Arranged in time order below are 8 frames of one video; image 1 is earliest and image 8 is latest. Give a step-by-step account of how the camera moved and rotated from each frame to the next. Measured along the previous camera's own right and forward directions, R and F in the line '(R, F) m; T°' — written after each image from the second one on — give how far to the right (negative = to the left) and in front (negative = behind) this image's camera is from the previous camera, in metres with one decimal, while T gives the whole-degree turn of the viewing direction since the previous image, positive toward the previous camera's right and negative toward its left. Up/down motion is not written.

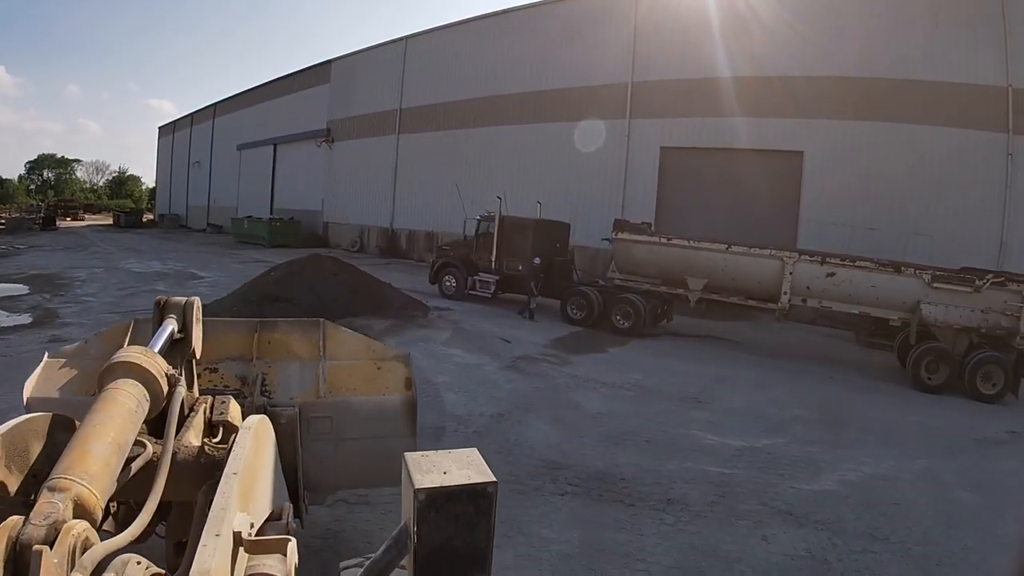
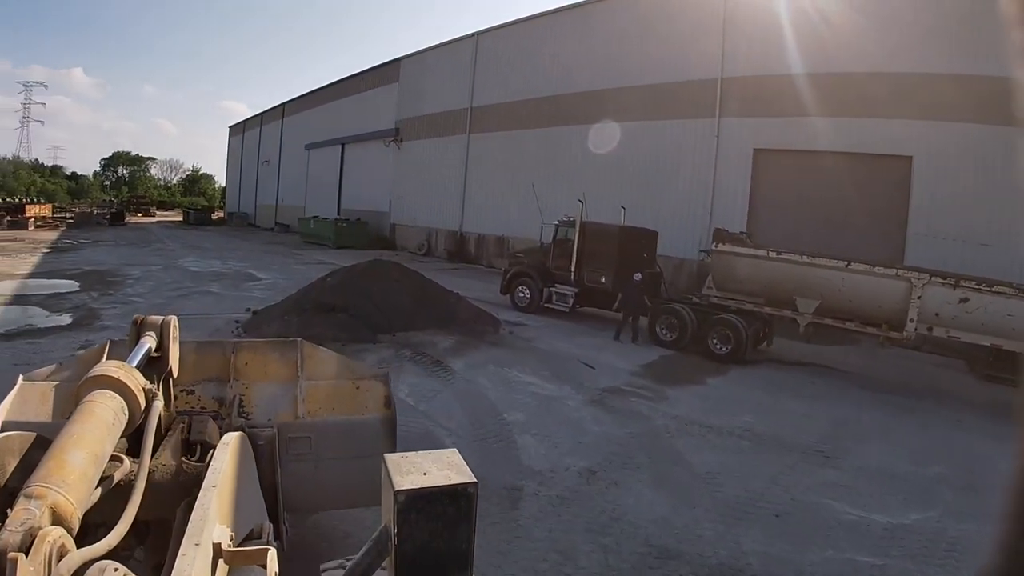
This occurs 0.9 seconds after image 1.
(-0.4, +1.8) m; -6°
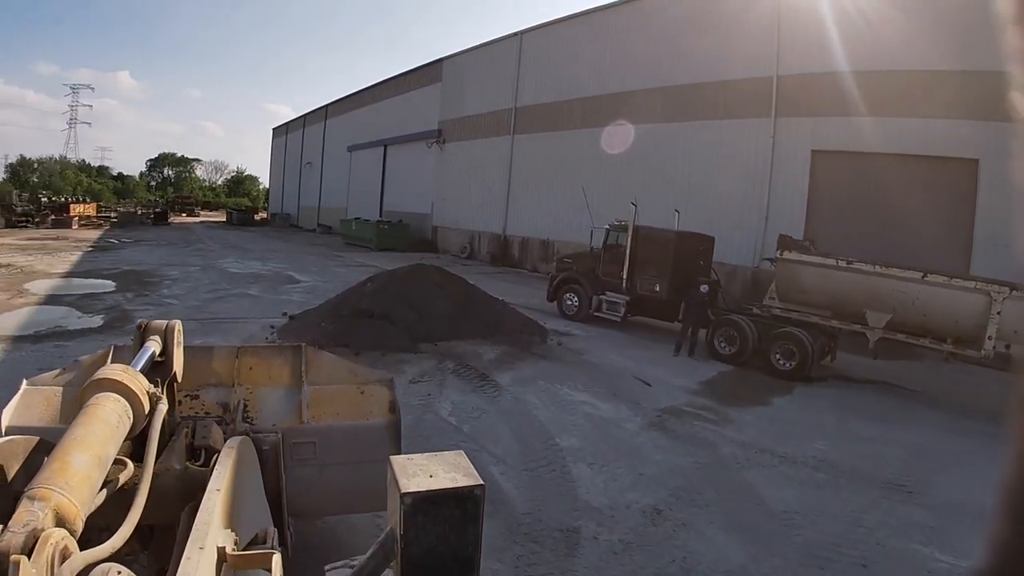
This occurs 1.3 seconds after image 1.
(-0.2, +0.8) m; -4°
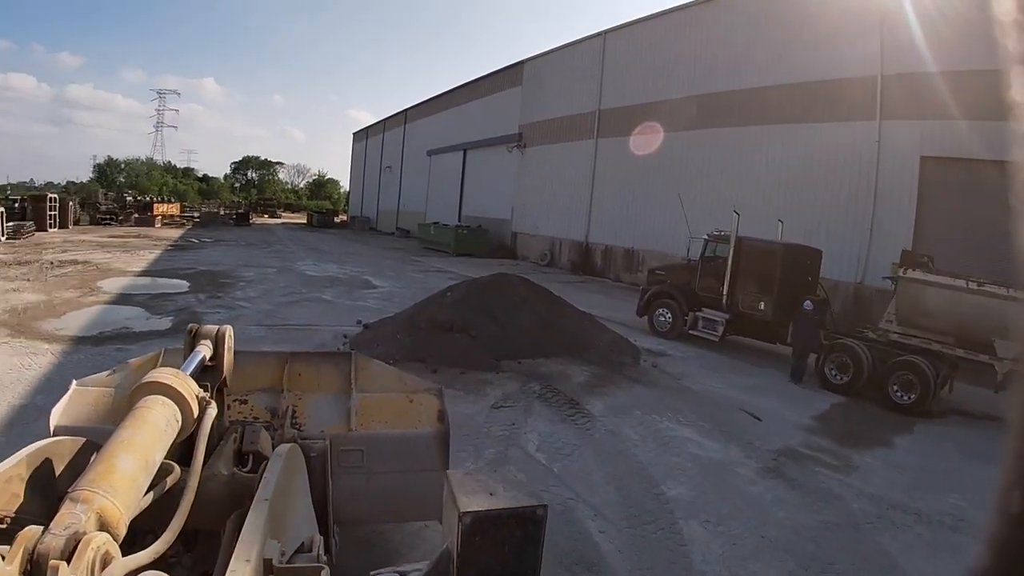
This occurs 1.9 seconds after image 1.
(-0.3, +1.0) m; -7°
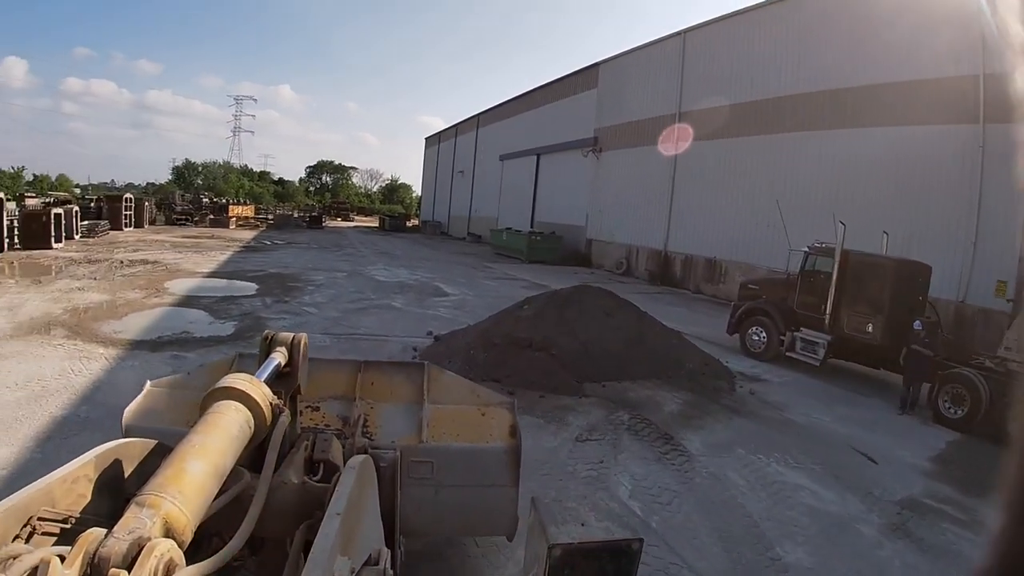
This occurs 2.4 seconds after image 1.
(-0.2, +0.8) m; -6°
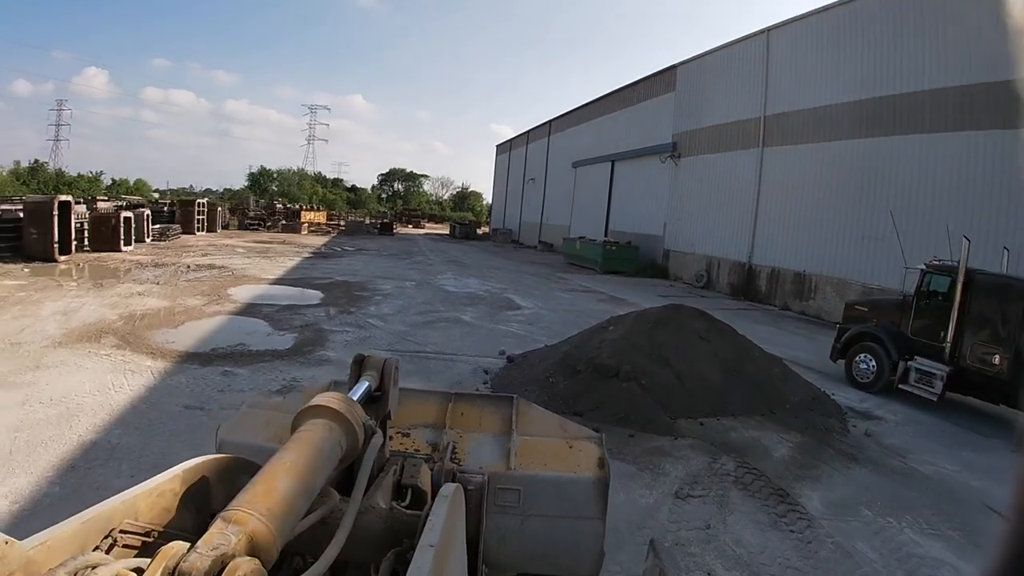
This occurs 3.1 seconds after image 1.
(-0.2, +0.8) m; -6°
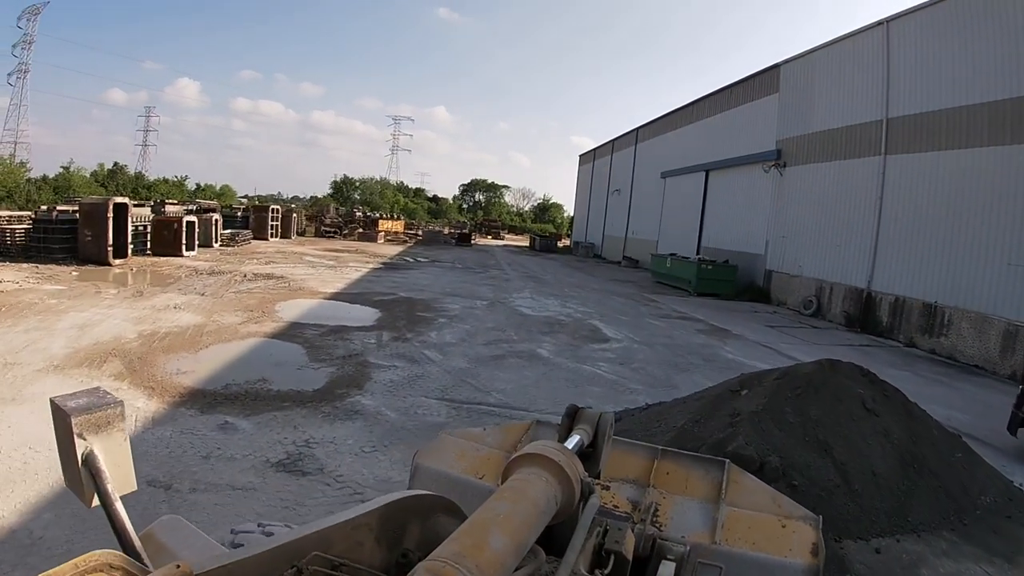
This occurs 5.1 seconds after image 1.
(-0.1, +1.3) m; -7°
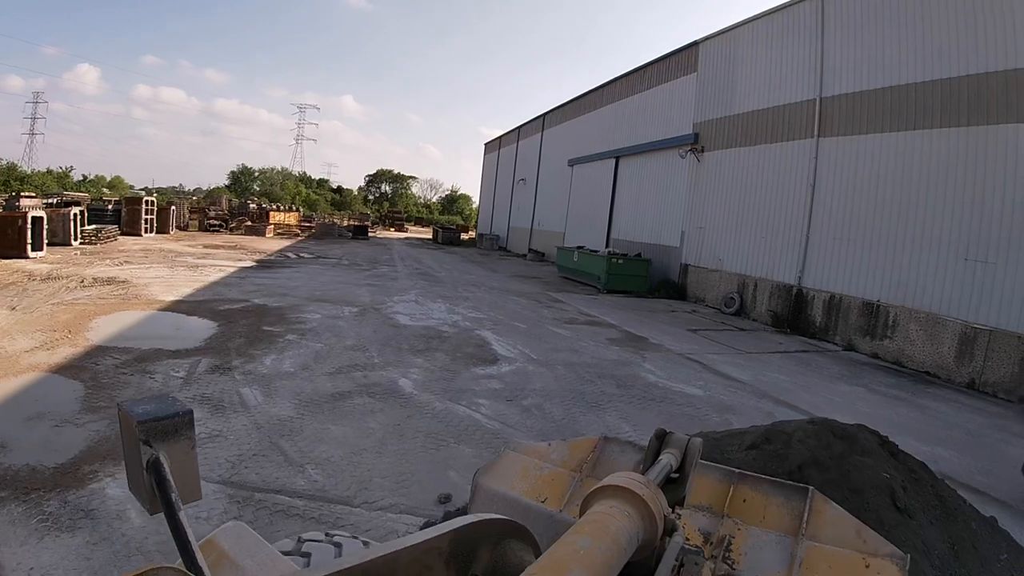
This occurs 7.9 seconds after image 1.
(+0.4, +1.2) m; +7°
